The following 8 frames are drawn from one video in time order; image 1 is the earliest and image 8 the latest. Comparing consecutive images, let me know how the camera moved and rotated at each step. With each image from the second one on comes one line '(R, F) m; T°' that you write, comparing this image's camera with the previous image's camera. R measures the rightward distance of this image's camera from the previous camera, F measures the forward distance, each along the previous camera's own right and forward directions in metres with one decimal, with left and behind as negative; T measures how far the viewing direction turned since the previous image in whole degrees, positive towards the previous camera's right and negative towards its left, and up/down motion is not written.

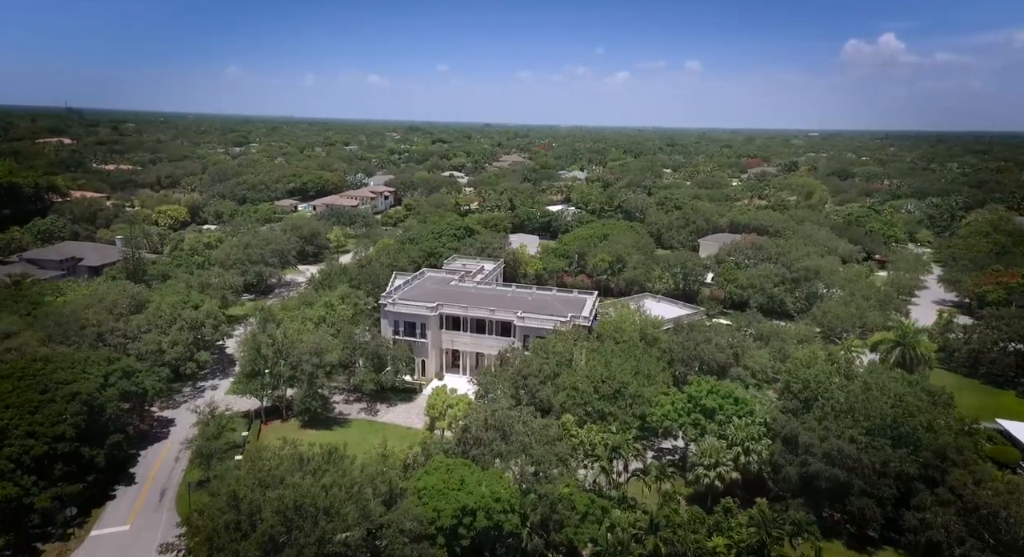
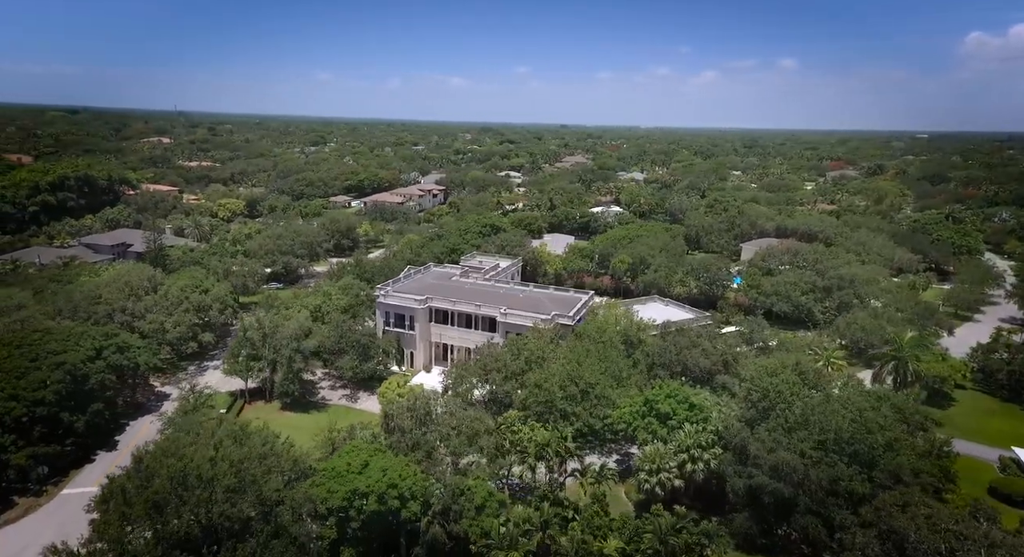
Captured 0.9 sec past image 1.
(+6.3, 0.0) m; -8°
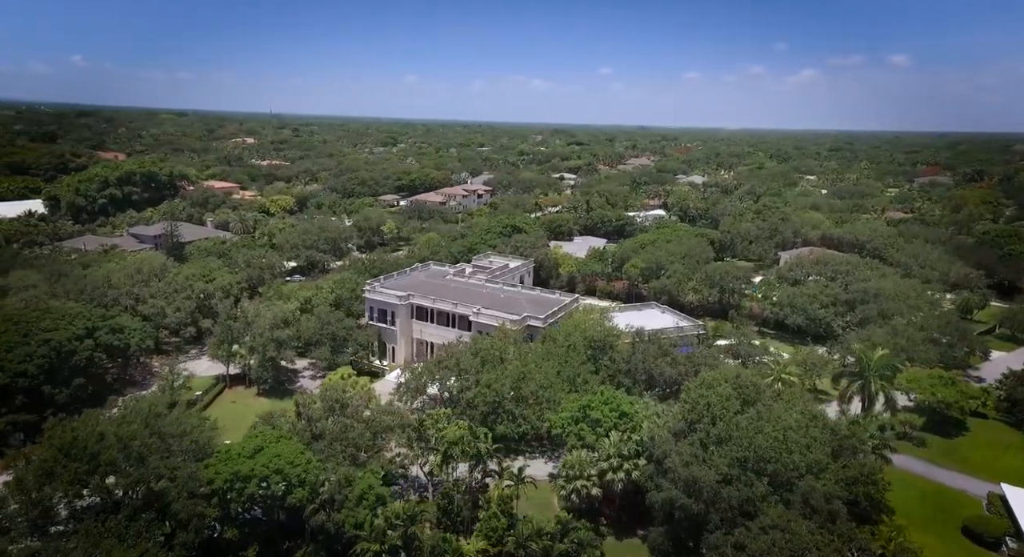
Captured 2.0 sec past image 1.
(+7.3, +0.2) m; -8°
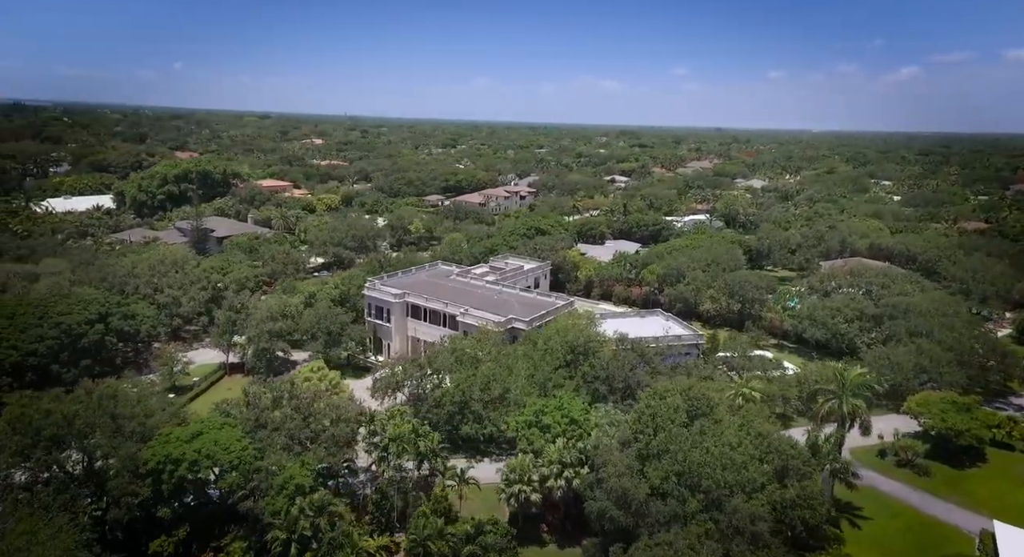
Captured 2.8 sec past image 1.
(+5.7, +0.3) m; -7°
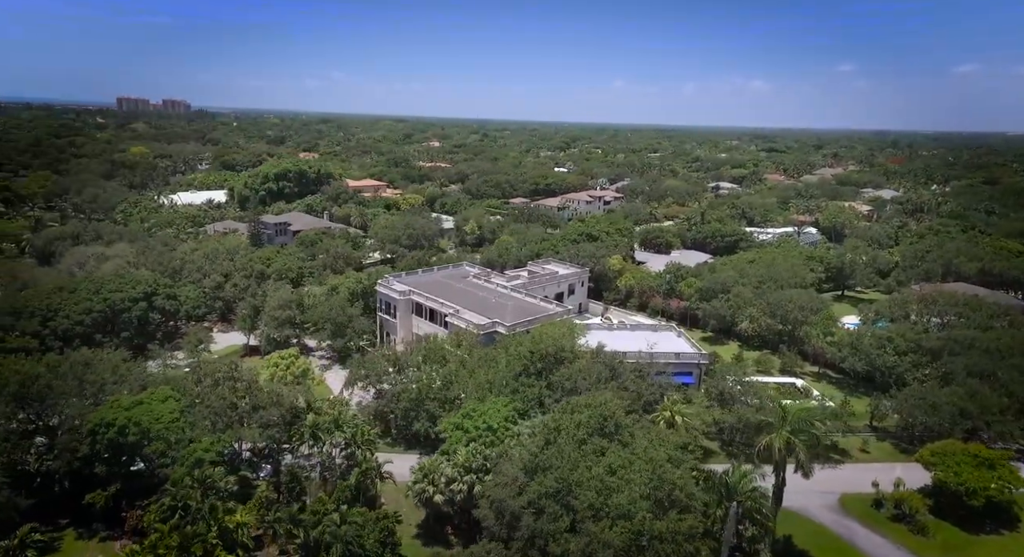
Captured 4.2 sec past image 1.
(+10.0, +1.1) m; -13°
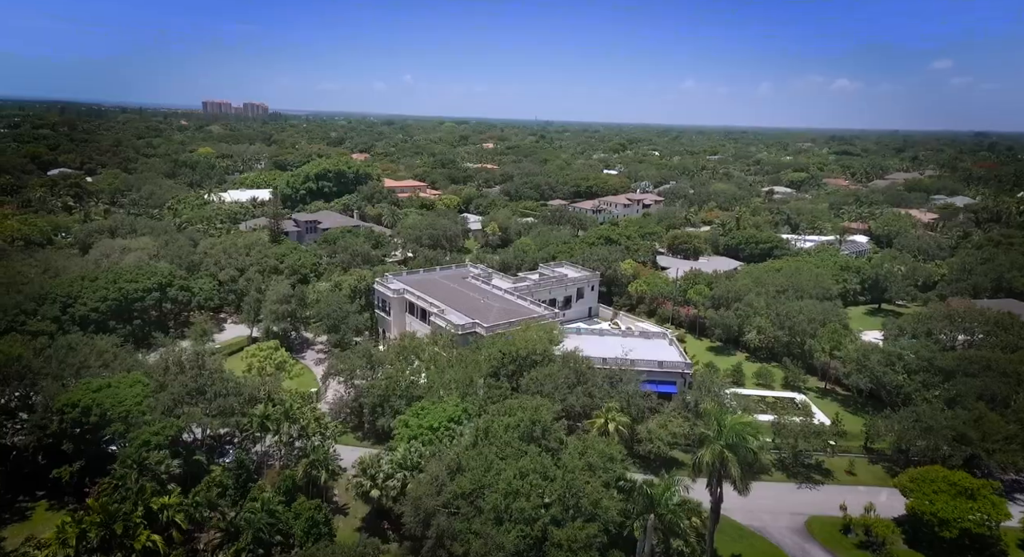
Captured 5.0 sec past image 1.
(+6.0, +0.4) m; -7°
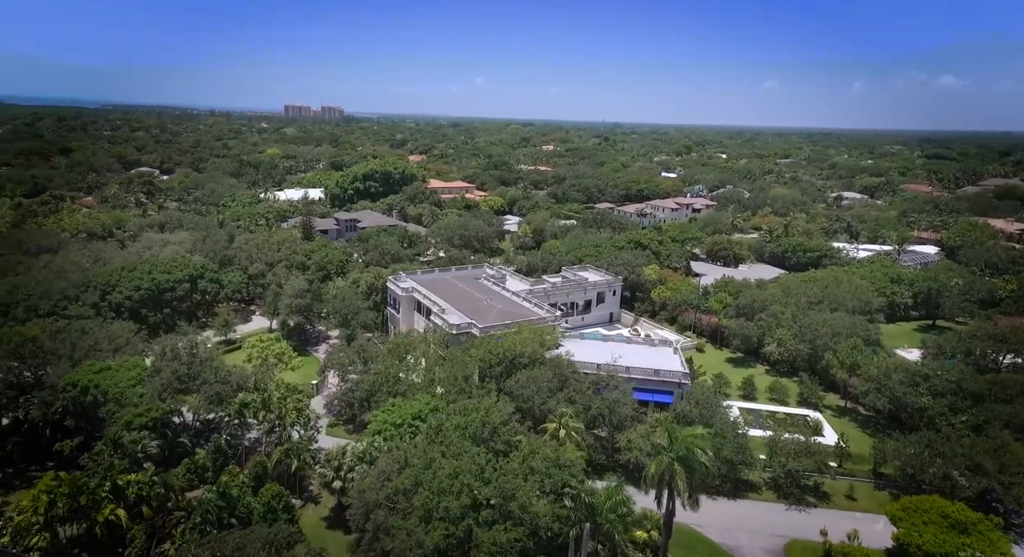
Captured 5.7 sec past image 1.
(+5.1, +0.5) m; -7°
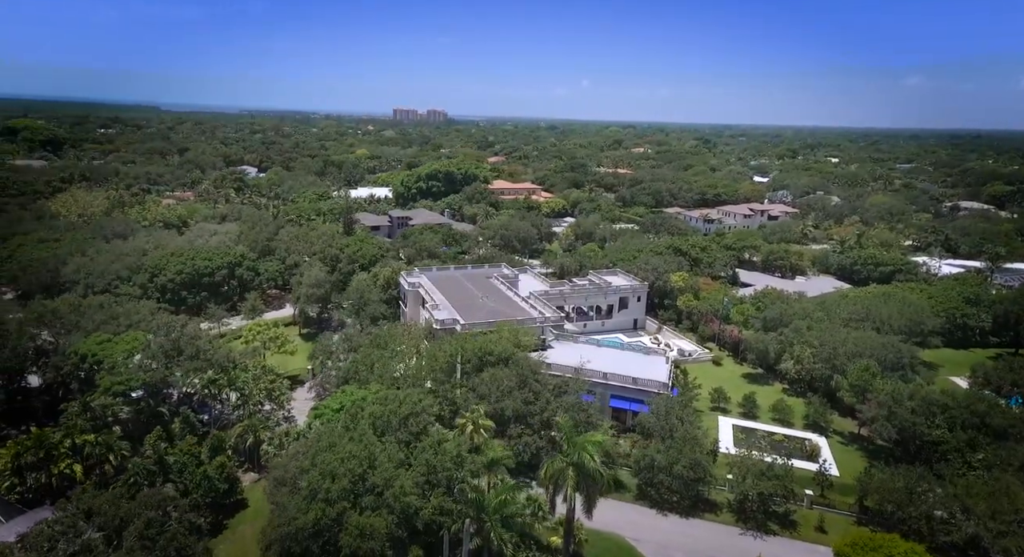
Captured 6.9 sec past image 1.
(+8.2, +1.4) m; -11°
